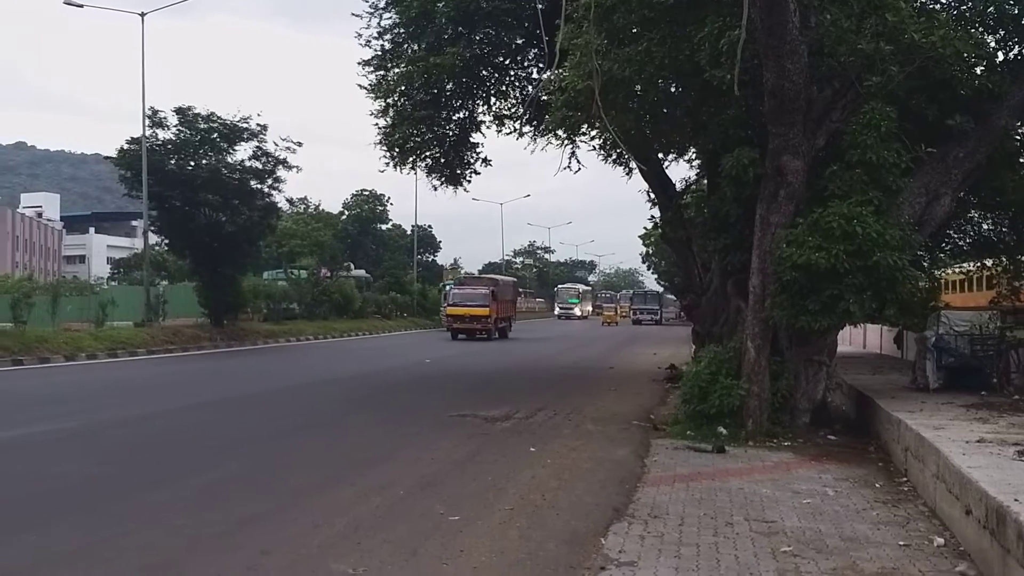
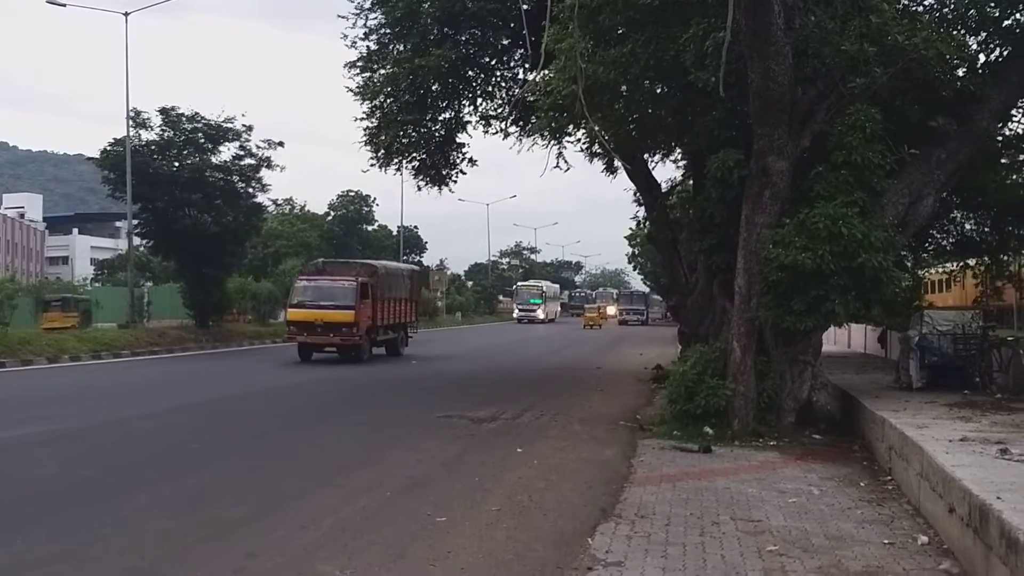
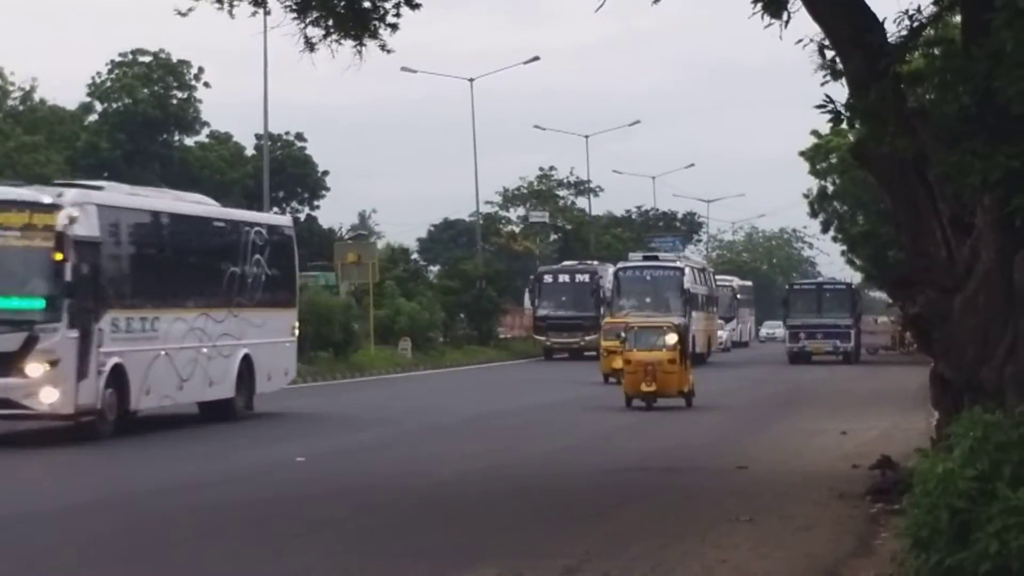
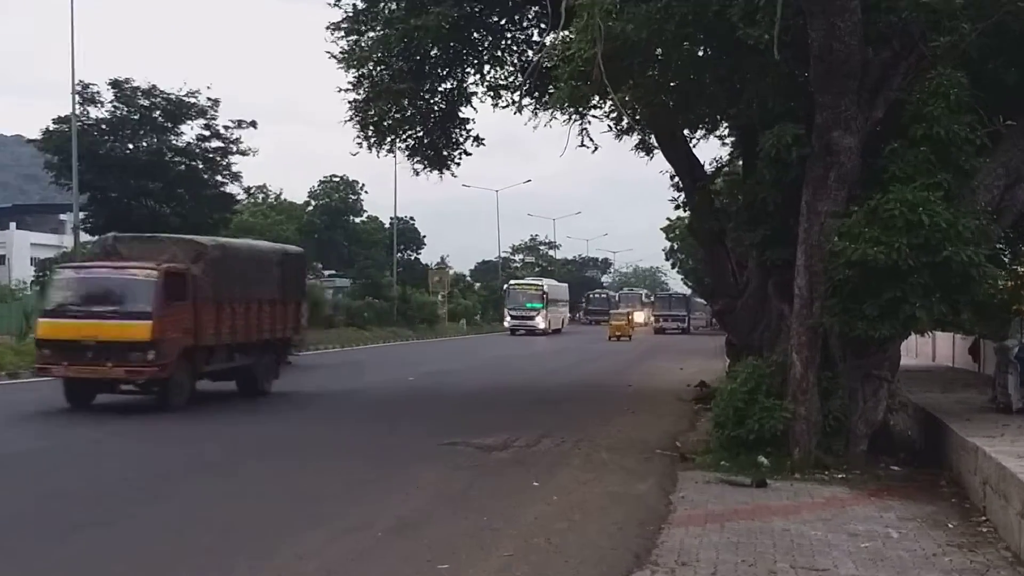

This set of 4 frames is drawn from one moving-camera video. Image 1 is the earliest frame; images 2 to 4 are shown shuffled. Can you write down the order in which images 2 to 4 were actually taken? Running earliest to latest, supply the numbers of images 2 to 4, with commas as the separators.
2, 4, 3
